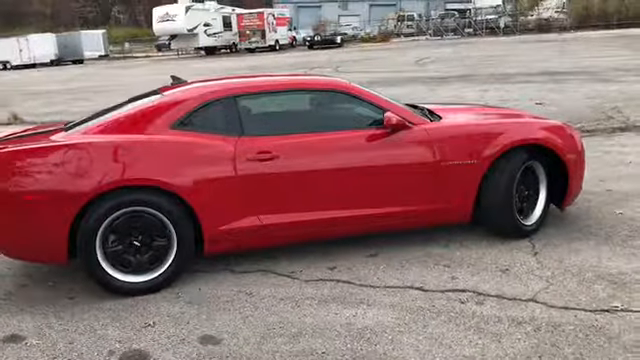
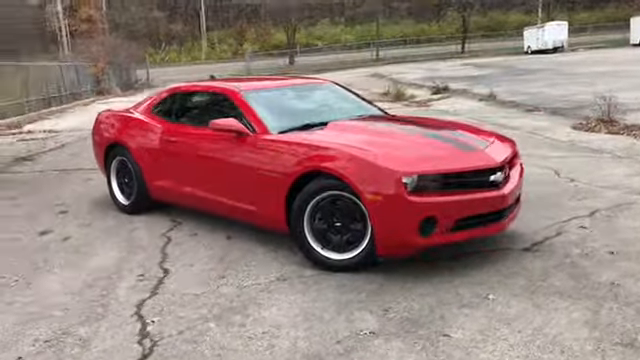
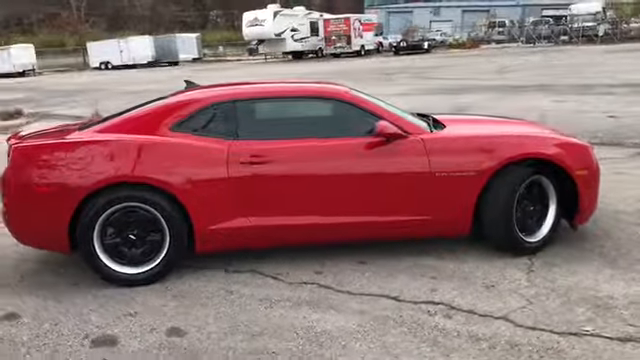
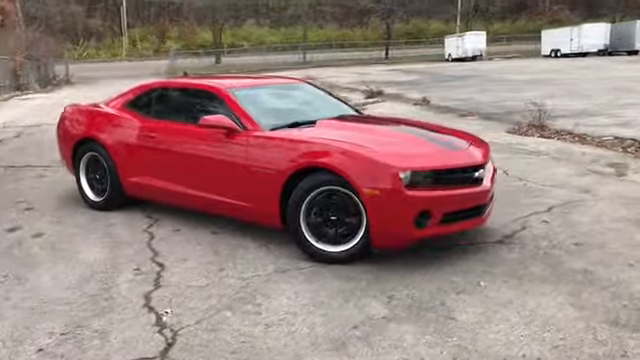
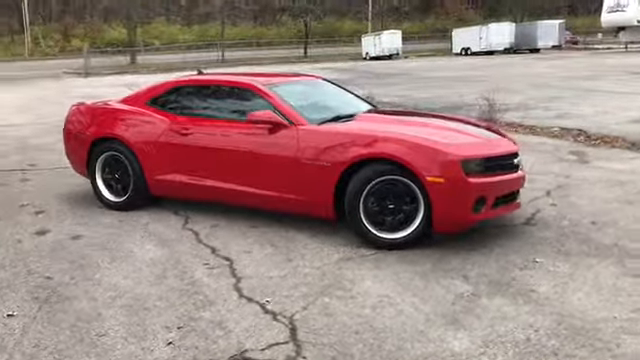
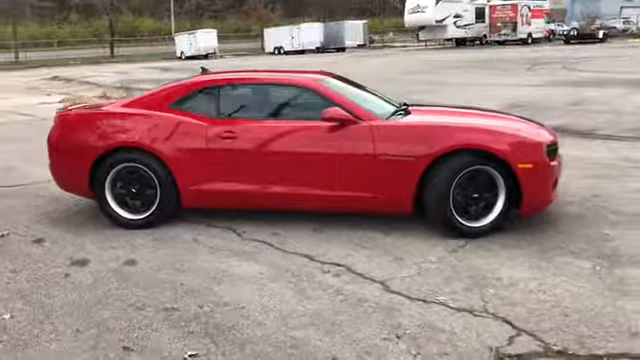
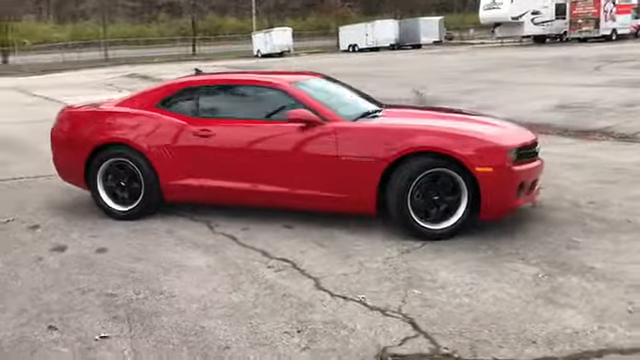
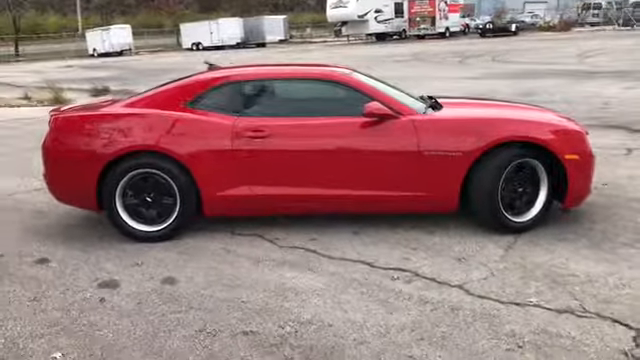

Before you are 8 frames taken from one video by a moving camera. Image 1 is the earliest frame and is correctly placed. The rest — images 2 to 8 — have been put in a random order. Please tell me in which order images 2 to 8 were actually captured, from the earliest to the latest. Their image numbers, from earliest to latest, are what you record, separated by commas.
3, 8, 6, 7, 5, 4, 2
